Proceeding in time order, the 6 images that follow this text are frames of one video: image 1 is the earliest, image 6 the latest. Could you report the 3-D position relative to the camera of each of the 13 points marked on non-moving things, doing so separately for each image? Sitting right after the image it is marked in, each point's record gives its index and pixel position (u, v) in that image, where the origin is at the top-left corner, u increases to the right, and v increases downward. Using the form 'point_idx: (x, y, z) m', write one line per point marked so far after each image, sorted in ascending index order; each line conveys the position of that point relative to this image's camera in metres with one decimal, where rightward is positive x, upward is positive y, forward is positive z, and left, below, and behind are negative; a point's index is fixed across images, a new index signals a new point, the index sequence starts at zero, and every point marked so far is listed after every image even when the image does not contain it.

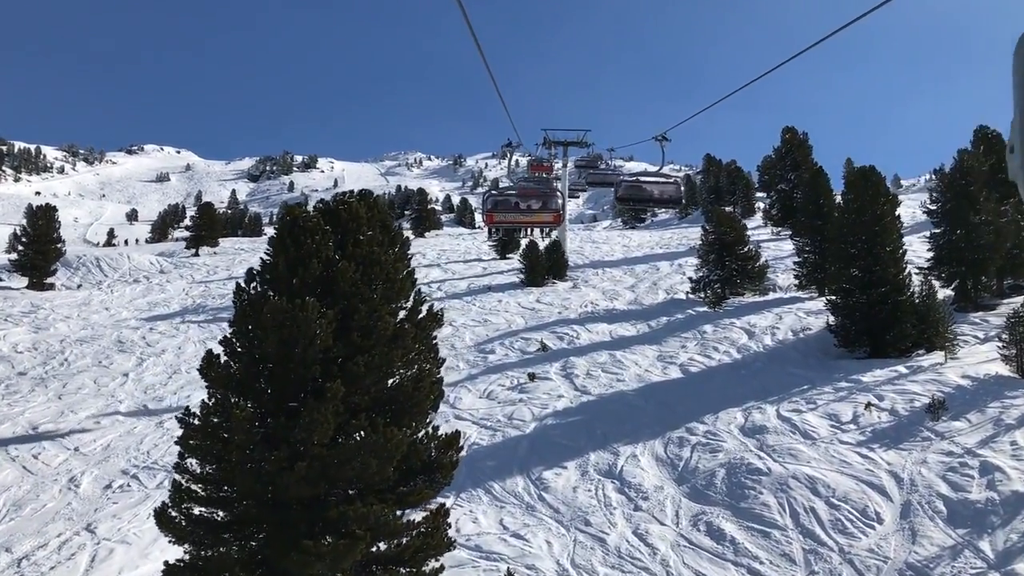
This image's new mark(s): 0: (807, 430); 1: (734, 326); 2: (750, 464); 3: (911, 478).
0: (+6.5, -3.1, +13.0) m
1: (+7.4, -1.3, +19.6) m
2: (+4.8, -3.5, +11.9) m
3: (+7.3, -3.5, +10.9) m
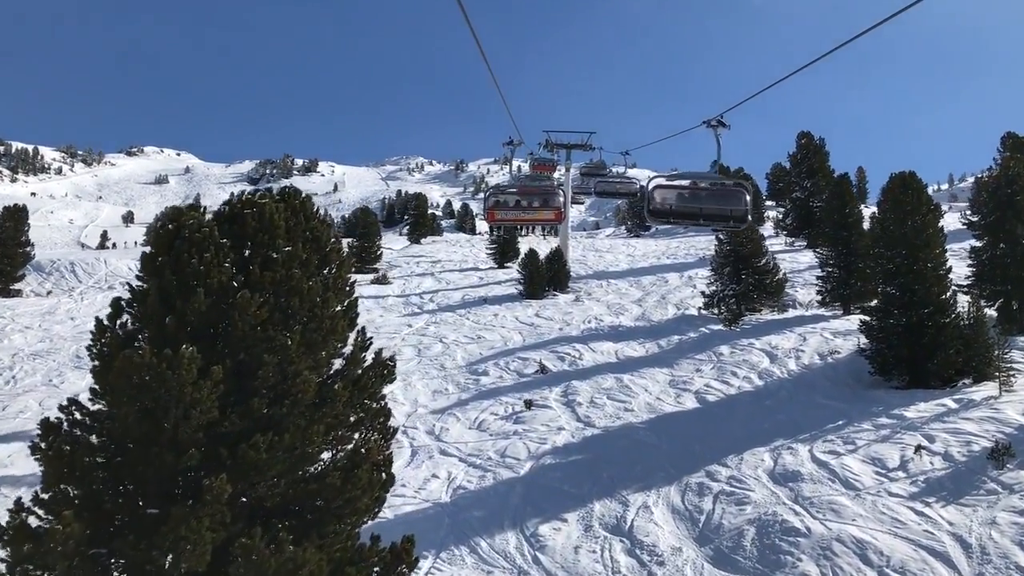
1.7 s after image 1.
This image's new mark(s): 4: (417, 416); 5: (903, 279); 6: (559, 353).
0: (+6.3, -3.6, +11.1) m
1: (+7.3, -1.8, +17.7) m
2: (+4.6, -4.0, +10.0) m
3: (+7.2, -3.9, +9.0) m
4: (-2.4, -3.2, +14.9) m
5: (+9.9, +0.2, +14.9) m
6: (+1.4, -2.0, +18.1) m
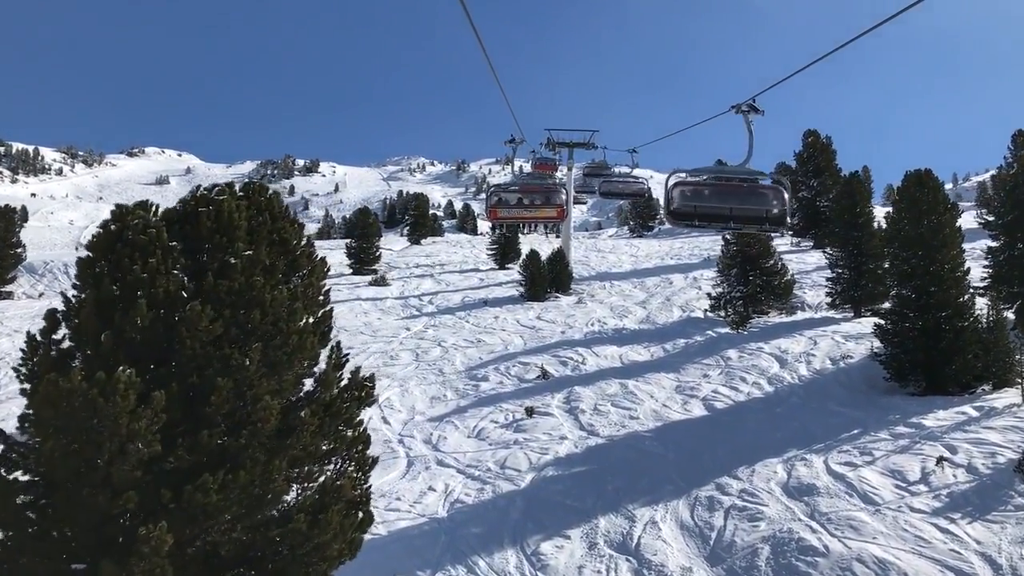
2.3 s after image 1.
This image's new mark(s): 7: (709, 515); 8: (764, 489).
0: (+6.3, -3.6, +10.5) m
1: (+7.3, -1.9, +17.1) m
2: (+4.6, -4.0, +9.4) m
3: (+7.2, -4.0, +8.5) m
4: (-2.4, -3.3, +14.3) m
5: (+9.9, +0.2, +14.3) m
6: (+1.4, -2.1, +17.6) m
7: (+3.4, -4.0, +10.3) m
8: (+4.6, -3.7, +10.8) m
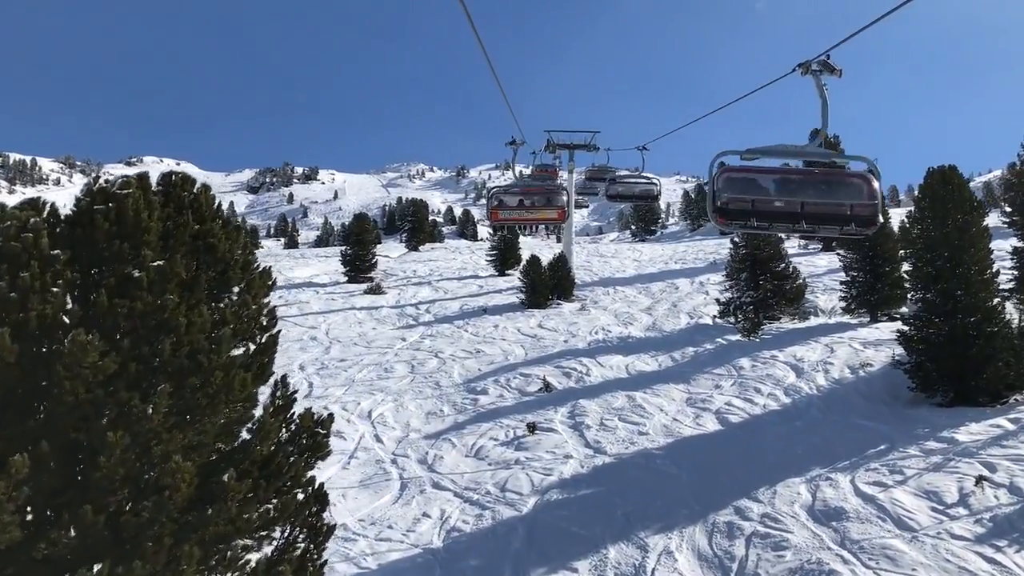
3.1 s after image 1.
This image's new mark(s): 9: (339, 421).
0: (+6.3, -3.7, +9.6) m
1: (+7.3, -2.0, +16.2) m
2: (+4.6, -4.1, +8.5) m
3: (+7.2, -4.0, +7.6) m
4: (-2.4, -3.5, +13.5) m
5: (+9.9, +0.1, +13.5) m
6: (+1.5, -2.3, +16.7) m
7: (+3.5, -4.1, +9.4) m
8: (+4.6, -3.8, +10.0) m
9: (-4.2, -3.2, +14.4) m
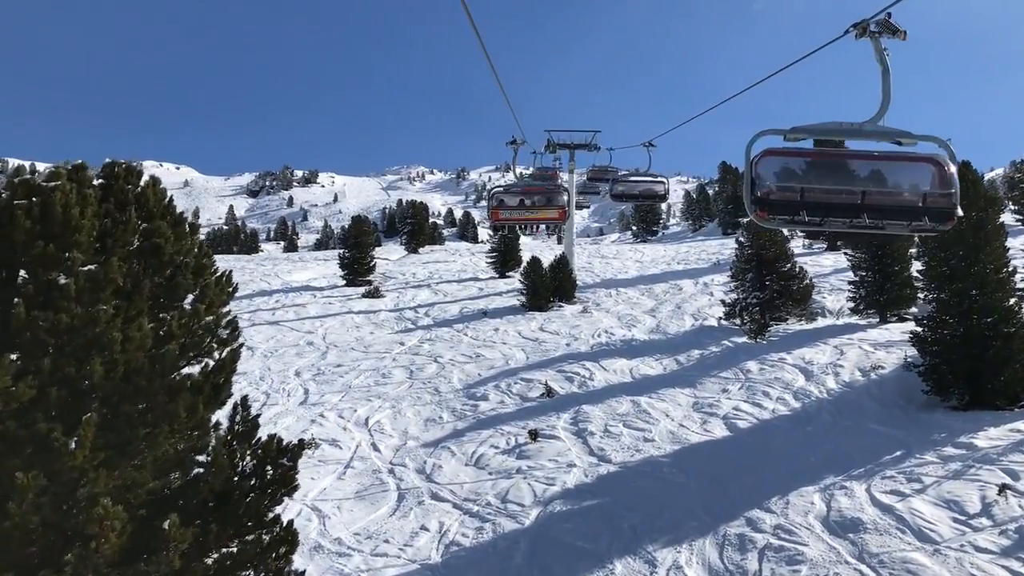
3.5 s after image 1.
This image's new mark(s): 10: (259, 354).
0: (+6.3, -3.7, +9.2) m
1: (+7.3, -2.0, +15.8) m
2: (+4.6, -4.1, +8.1) m
3: (+7.2, -4.0, +7.1) m
4: (-2.3, -3.6, +13.0) m
5: (+9.9, +0.1, +13.0) m
6: (+1.5, -2.3, +16.3) m
7: (+3.5, -4.1, +9.0) m
8: (+4.7, -3.8, +9.5) m
9: (-4.2, -3.3, +14.0) m
10: (-8.0, -2.1, +18.7) m
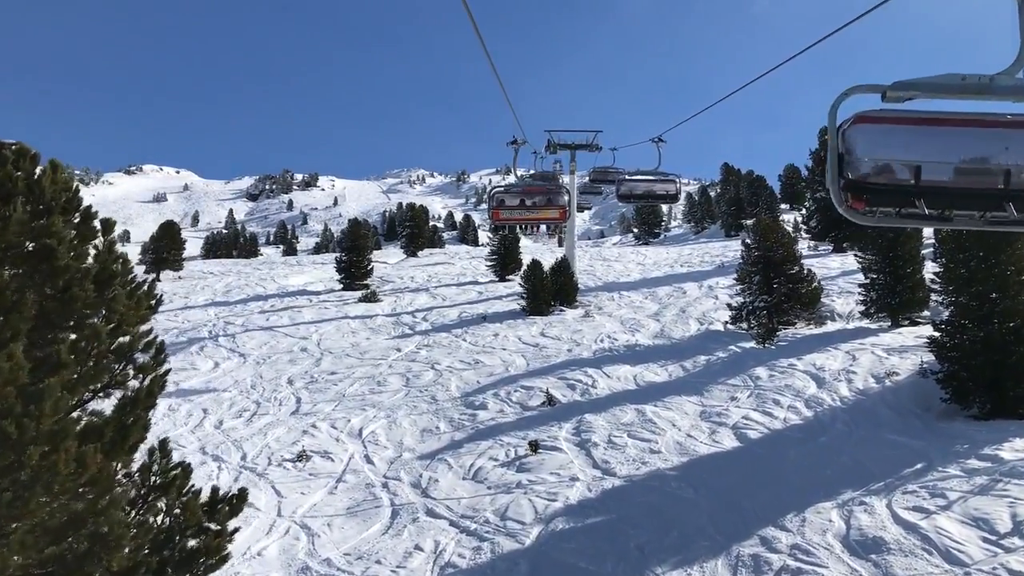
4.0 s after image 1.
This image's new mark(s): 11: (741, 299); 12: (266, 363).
0: (+6.3, -3.8, +8.6) m
1: (+7.3, -2.1, +15.2) m
2: (+4.6, -4.2, +7.5) m
3: (+7.2, -4.1, +6.5) m
4: (-2.3, -3.7, +12.5) m
5: (+9.9, 0.0, +12.4) m
6: (+1.5, -2.4, +15.7) m
7: (+3.5, -4.2, +8.4) m
8: (+4.7, -3.9, +8.9) m
9: (-4.2, -3.5, +13.4) m
10: (-8.0, -2.2, +18.1) m
11: (+7.5, -0.4, +19.5) m
12: (-7.5, -2.3, +17.9) m
